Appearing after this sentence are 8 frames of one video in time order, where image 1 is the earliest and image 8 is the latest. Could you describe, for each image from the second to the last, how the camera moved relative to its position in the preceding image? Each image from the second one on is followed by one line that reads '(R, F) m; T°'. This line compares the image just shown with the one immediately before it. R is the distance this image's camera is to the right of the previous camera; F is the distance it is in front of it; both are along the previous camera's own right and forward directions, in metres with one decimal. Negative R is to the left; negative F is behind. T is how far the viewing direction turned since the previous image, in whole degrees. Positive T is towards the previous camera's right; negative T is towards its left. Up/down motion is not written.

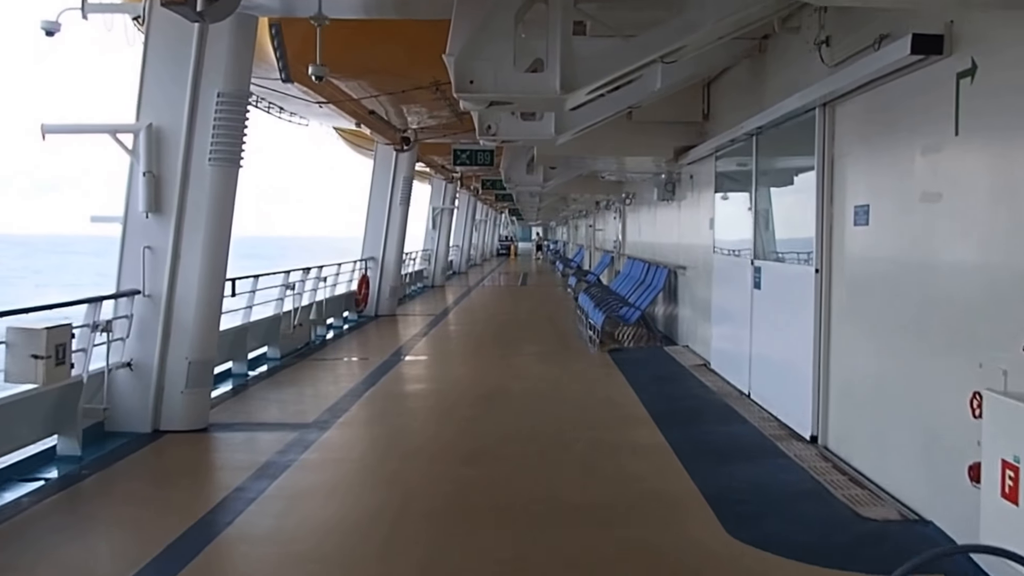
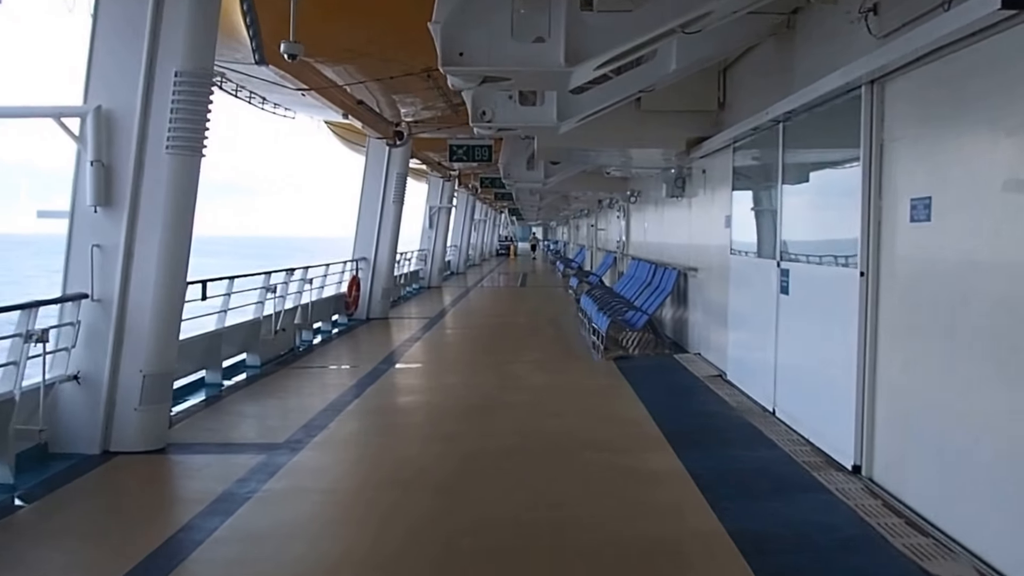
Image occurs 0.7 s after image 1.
(0.0, +0.5) m; 0°
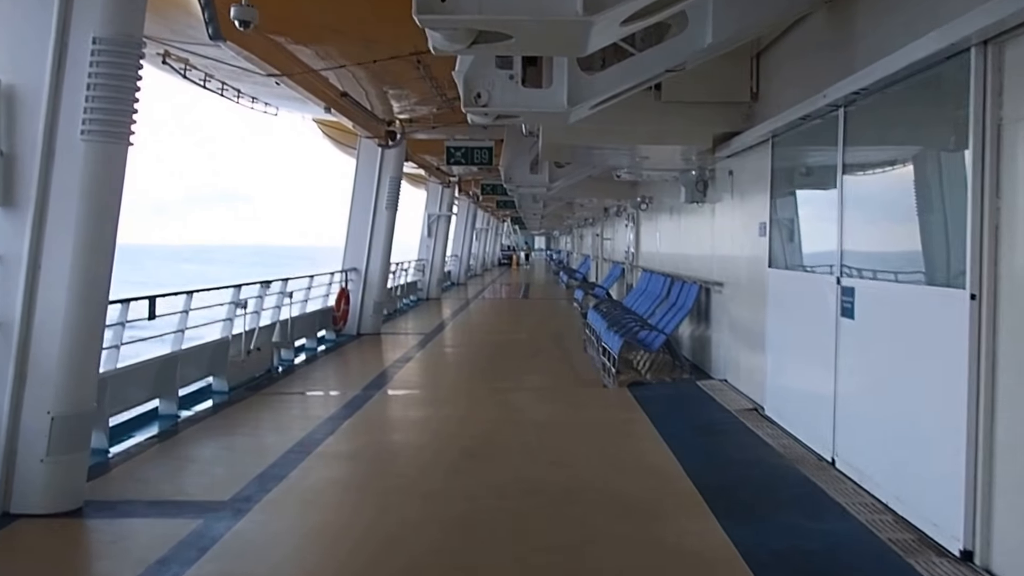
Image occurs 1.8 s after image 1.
(0.0, +0.8) m; 0°
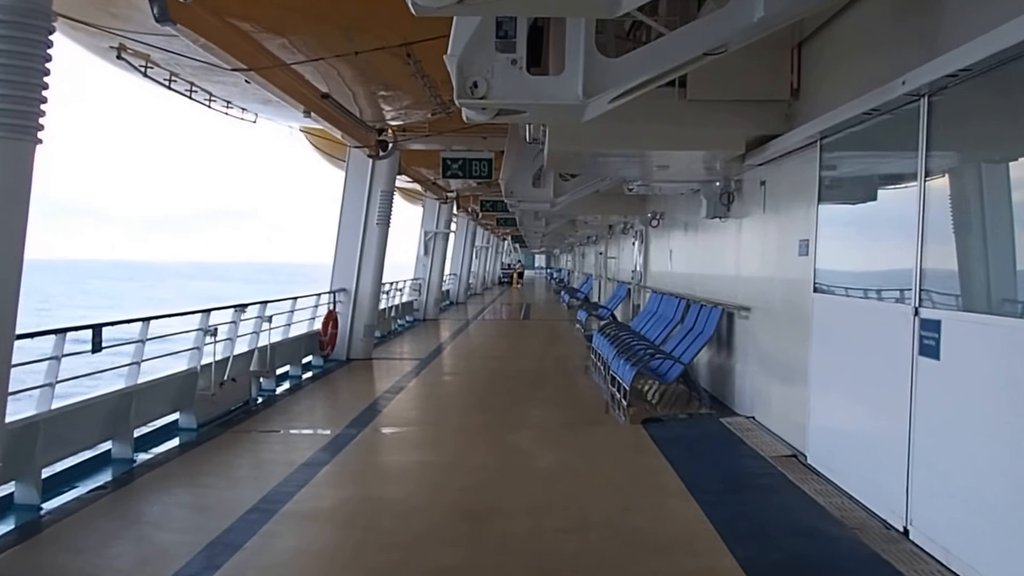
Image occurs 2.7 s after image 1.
(0.0, +0.7) m; 0°
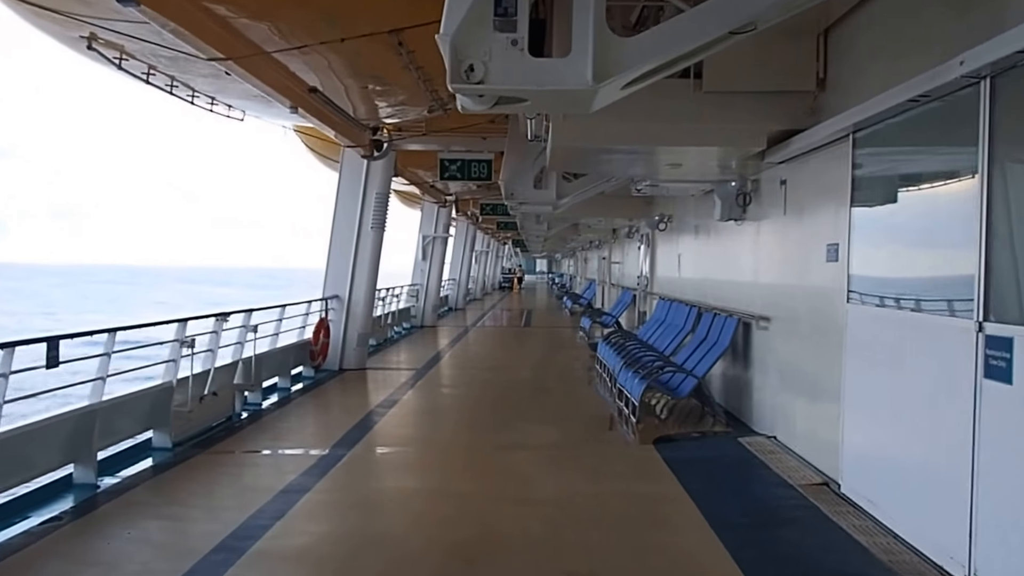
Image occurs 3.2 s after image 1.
(0.0, +0.4) m; 0°
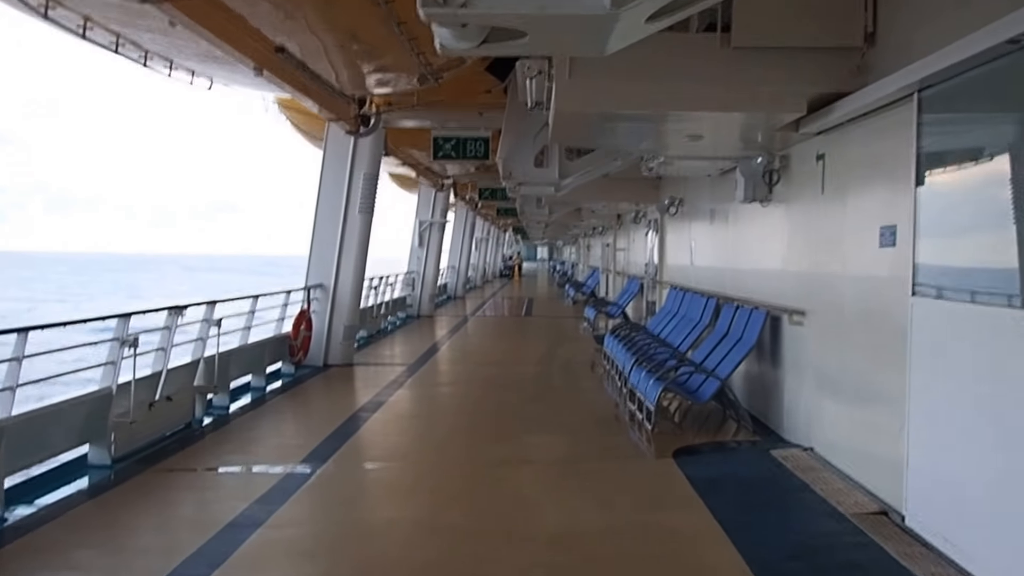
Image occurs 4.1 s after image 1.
(0.0, +0.7) m; 0°
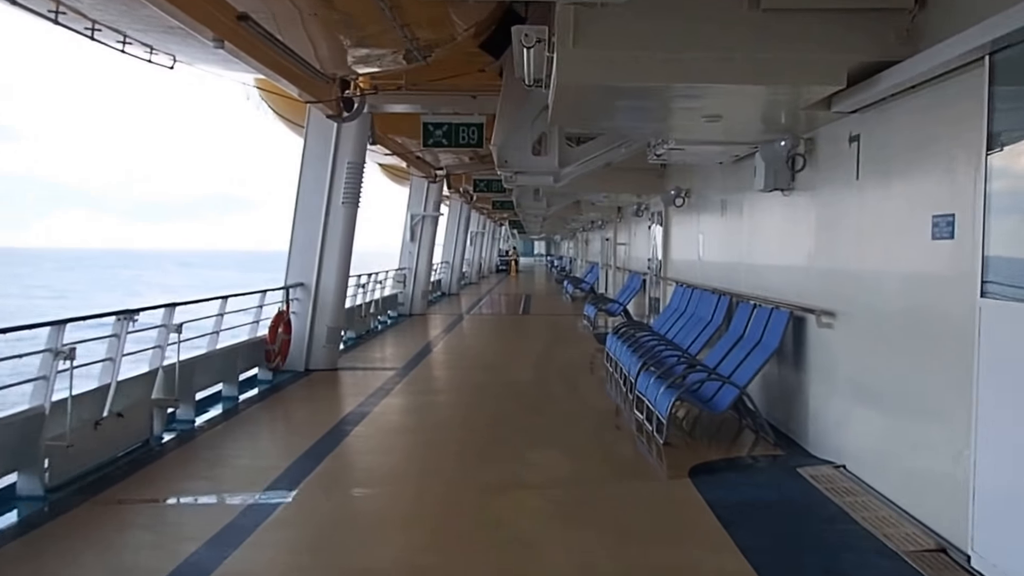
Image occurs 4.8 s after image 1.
(0.0, +0.5) m; 0°
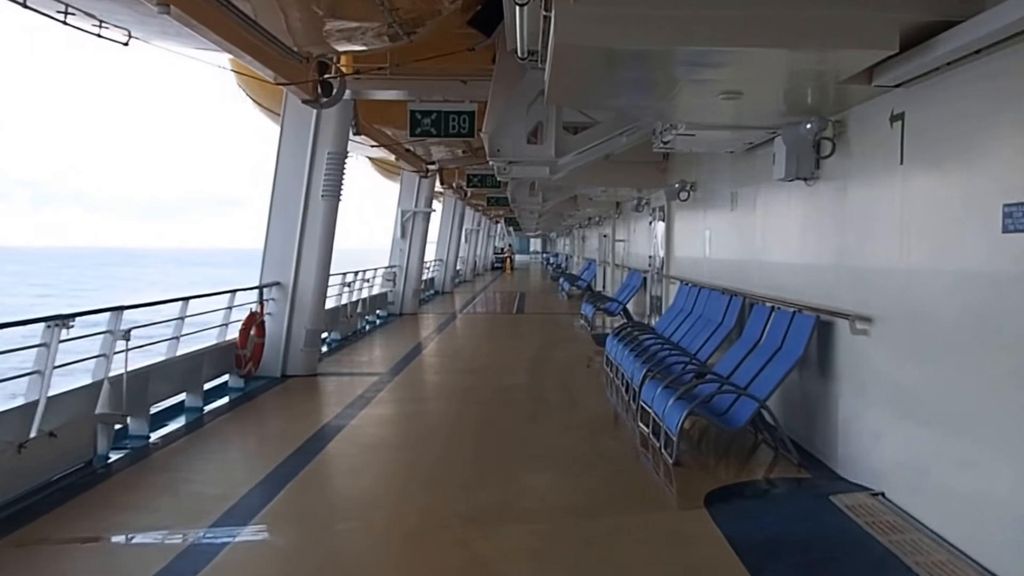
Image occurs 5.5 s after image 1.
(0.0, +0.5) m; 0°
